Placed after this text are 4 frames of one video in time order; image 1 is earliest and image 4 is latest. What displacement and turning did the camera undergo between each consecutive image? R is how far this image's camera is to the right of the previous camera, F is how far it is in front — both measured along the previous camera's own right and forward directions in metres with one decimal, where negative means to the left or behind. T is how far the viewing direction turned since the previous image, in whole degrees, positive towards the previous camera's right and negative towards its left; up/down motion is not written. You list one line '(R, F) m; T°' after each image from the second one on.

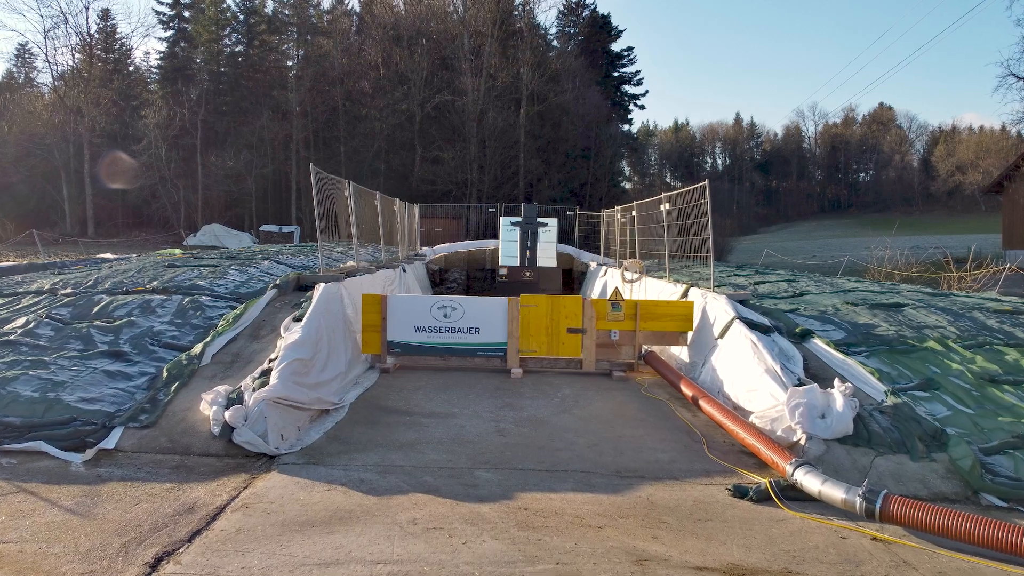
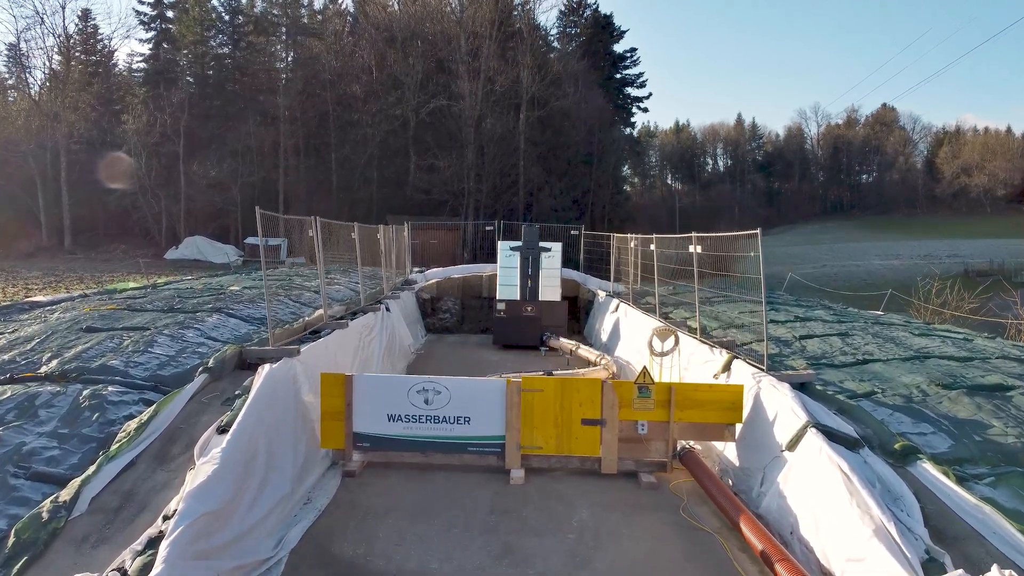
(0.0, +1.7) m; 0°
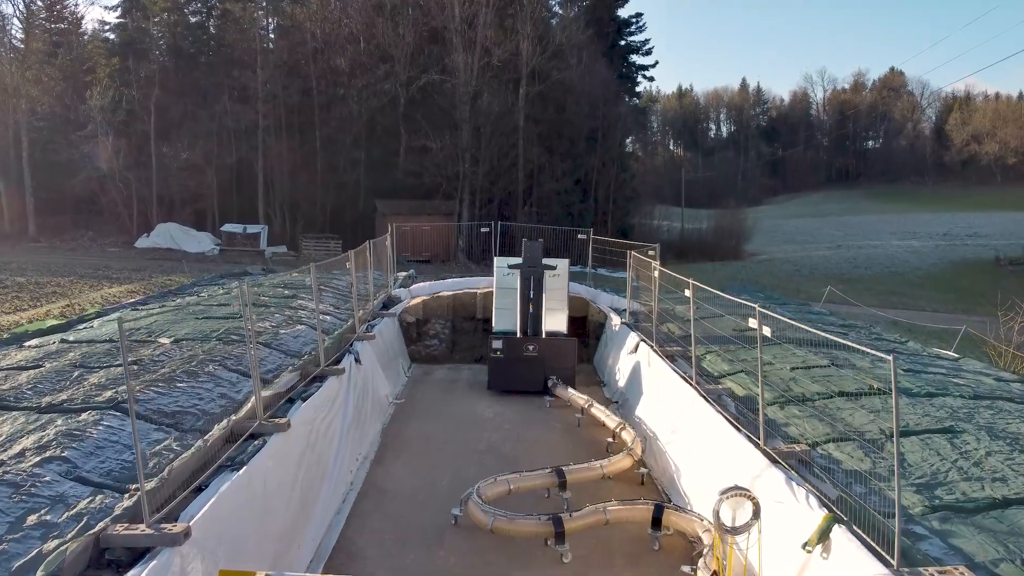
(0.0, +2.2) m; 0°
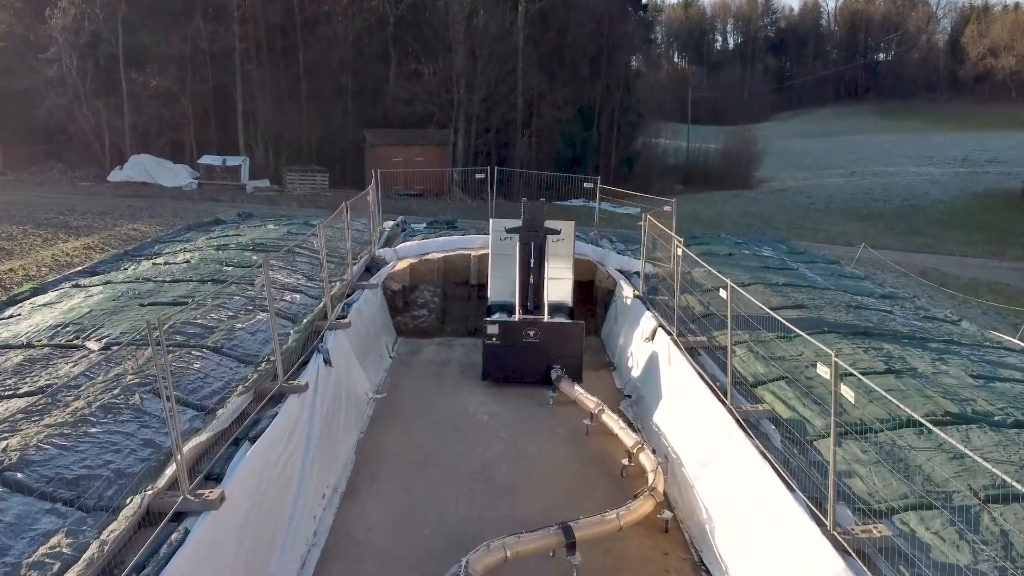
(0.0, +1.5) m; 0°
